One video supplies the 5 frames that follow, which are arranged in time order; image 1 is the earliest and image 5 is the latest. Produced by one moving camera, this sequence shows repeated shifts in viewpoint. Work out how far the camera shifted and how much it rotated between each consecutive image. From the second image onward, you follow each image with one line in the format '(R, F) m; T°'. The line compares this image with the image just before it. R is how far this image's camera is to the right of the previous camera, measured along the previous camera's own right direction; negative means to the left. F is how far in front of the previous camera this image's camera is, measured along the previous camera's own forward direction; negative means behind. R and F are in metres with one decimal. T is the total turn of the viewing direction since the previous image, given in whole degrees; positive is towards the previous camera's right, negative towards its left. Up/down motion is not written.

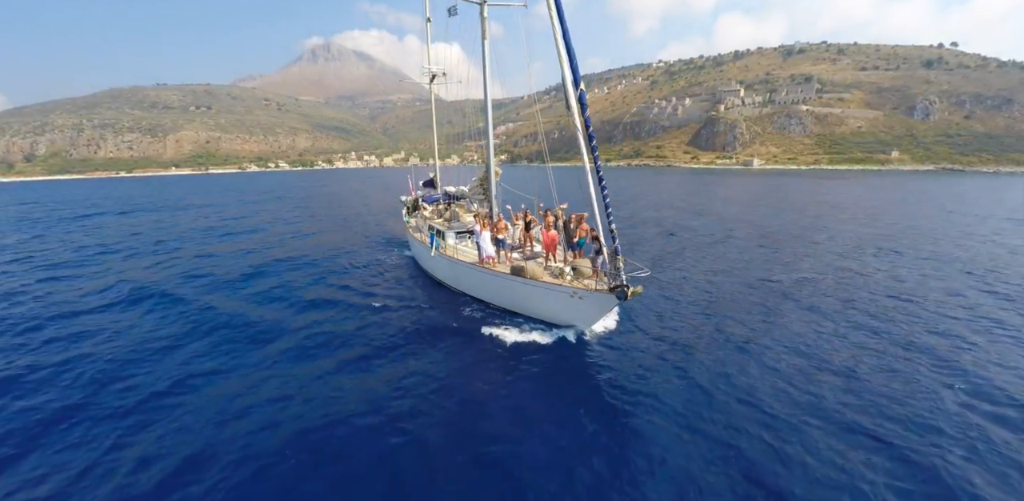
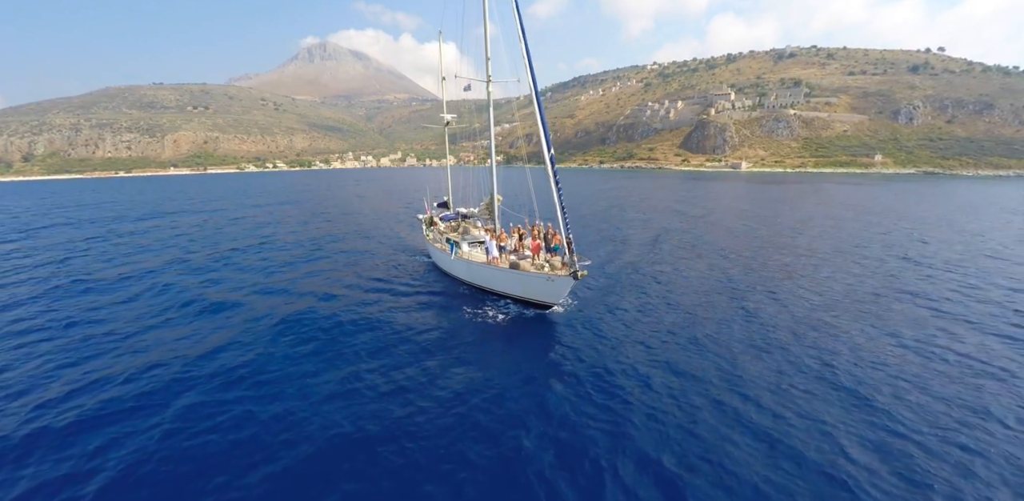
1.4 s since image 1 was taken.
(+0.9, -3.1) m; 0°
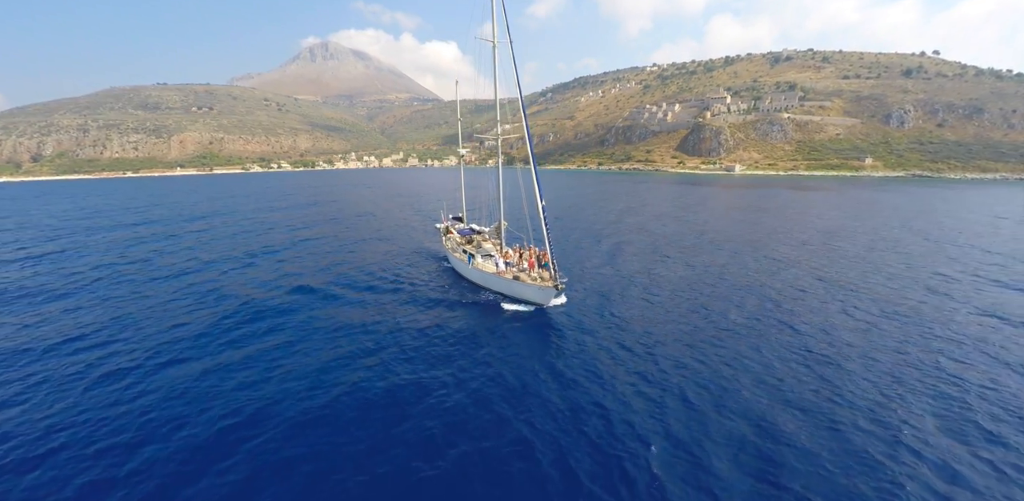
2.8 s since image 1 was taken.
(+0.2, -3.9) m; 0°
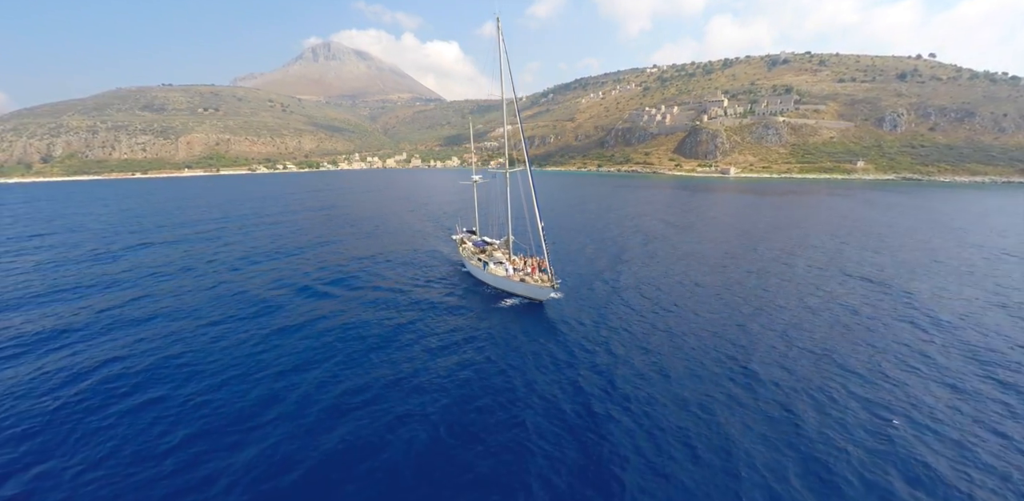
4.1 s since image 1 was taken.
(+0.1, -4.1) m; 0°
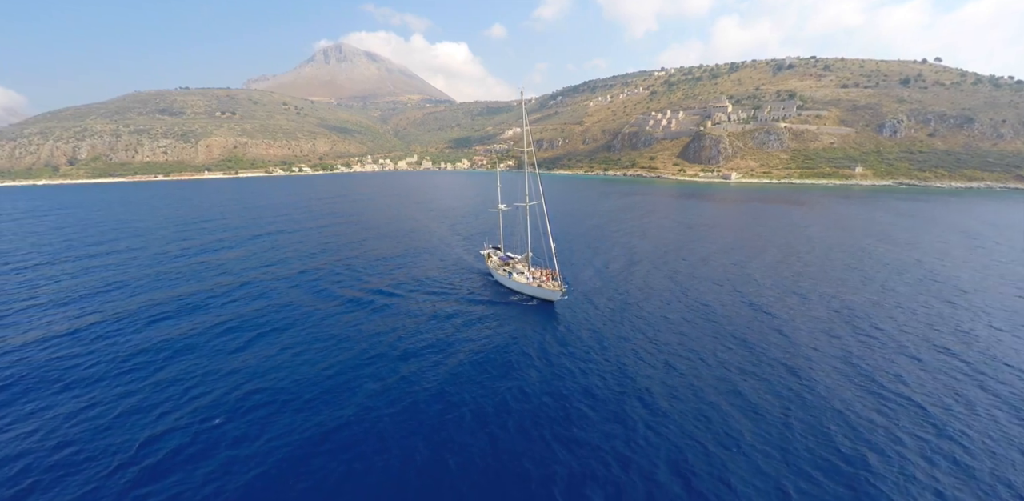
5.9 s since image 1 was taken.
(-0.7, -6.2) m; -1°
